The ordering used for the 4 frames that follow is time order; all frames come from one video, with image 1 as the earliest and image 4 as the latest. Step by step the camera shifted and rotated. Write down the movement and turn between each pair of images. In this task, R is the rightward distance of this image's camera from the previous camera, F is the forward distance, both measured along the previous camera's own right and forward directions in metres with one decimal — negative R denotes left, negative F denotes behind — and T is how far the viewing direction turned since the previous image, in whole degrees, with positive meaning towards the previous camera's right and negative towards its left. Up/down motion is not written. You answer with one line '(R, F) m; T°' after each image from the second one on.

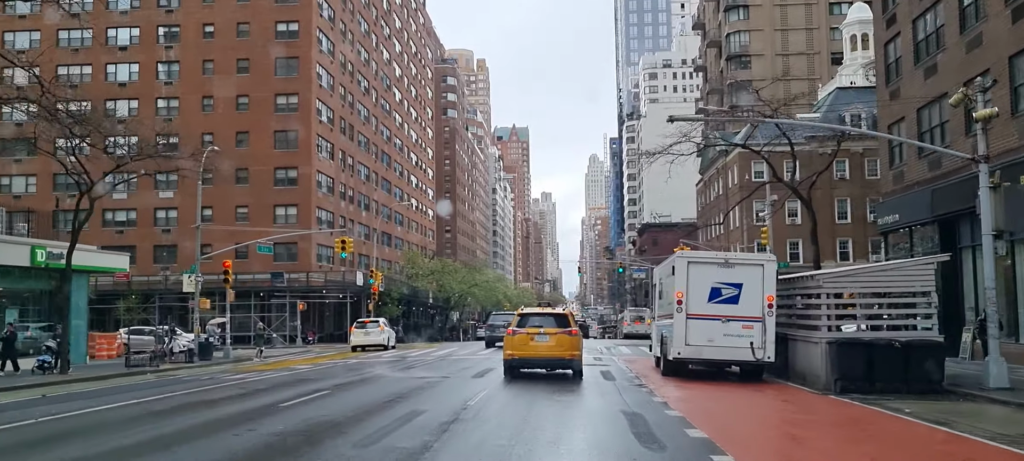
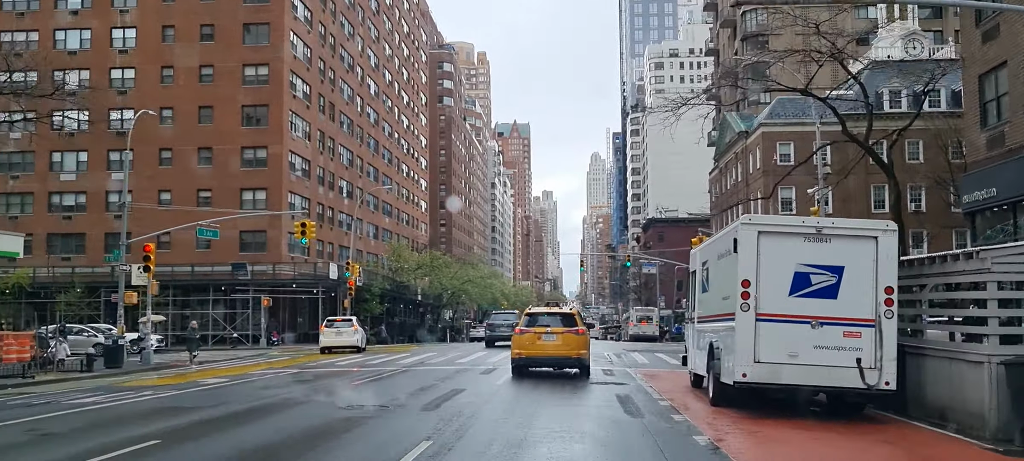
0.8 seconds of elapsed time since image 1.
(+0.4, +7.2) m; 0°
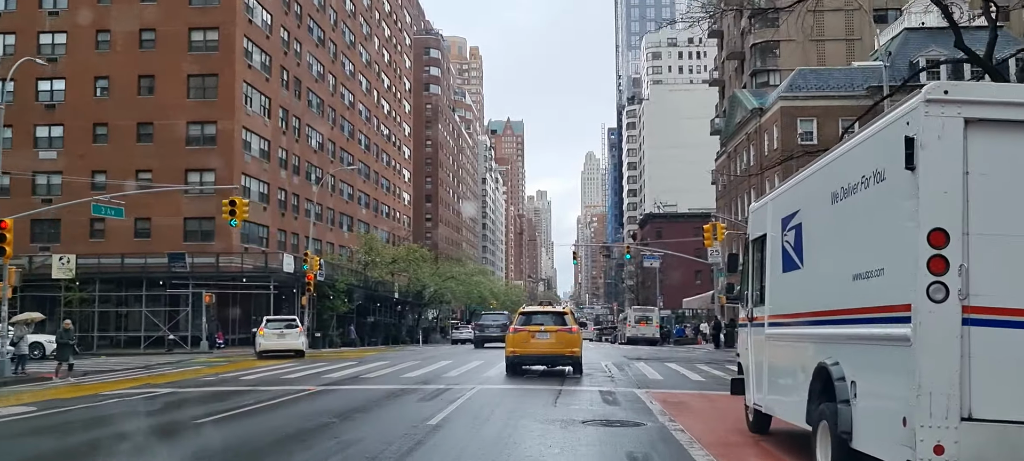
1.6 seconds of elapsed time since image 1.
(+0.7, +7.3) m; 0°
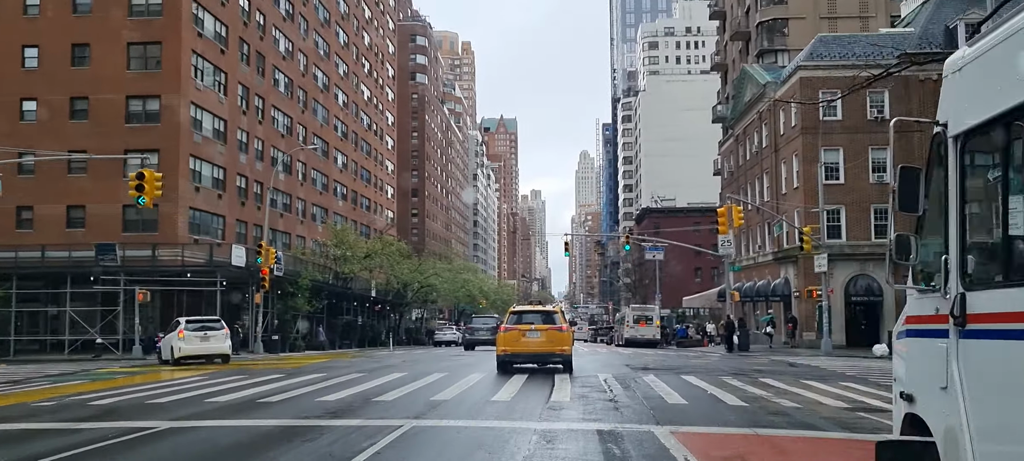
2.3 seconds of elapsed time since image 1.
(+0.6, +6.1) m; 0°
